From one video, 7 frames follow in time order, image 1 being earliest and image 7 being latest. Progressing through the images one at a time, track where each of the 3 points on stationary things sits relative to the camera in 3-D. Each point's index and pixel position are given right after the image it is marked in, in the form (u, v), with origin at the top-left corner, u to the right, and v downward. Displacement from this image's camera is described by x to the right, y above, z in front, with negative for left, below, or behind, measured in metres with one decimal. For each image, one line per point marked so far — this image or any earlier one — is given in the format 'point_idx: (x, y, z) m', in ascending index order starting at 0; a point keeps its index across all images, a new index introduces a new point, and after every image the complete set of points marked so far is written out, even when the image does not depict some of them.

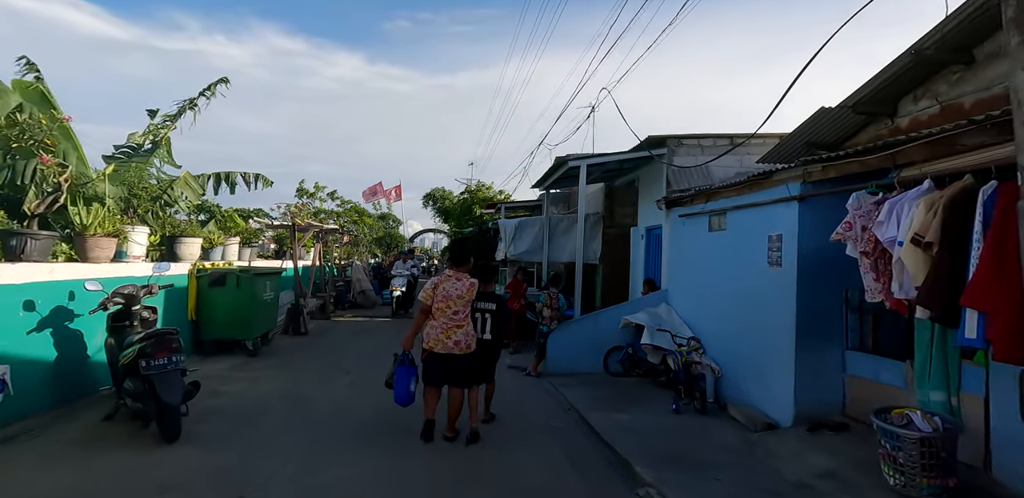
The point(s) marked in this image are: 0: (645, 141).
0: (+1.9, +1.5, +8.0) m
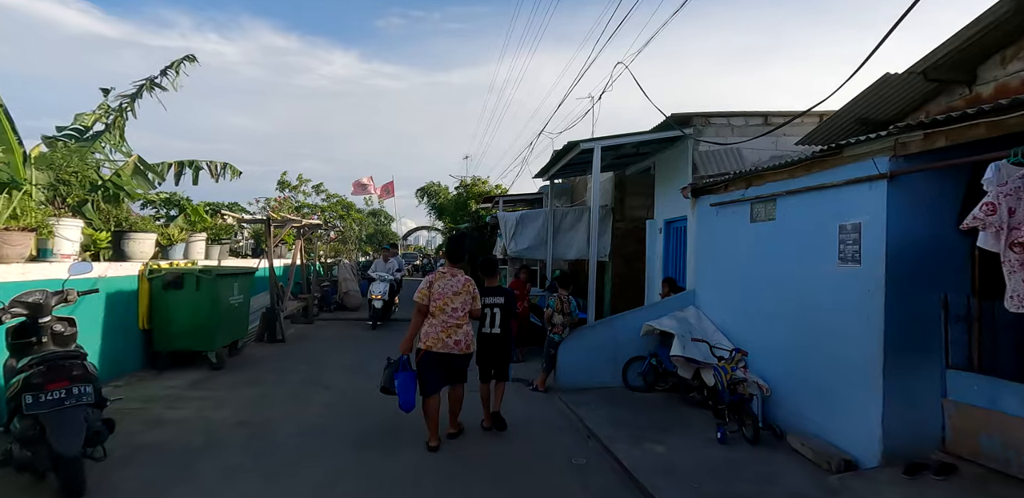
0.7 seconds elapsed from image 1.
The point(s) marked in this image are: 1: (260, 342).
0: (+2.0, +1.6, +6.9) m
1: (-4.0, -1.5, +9.1) m
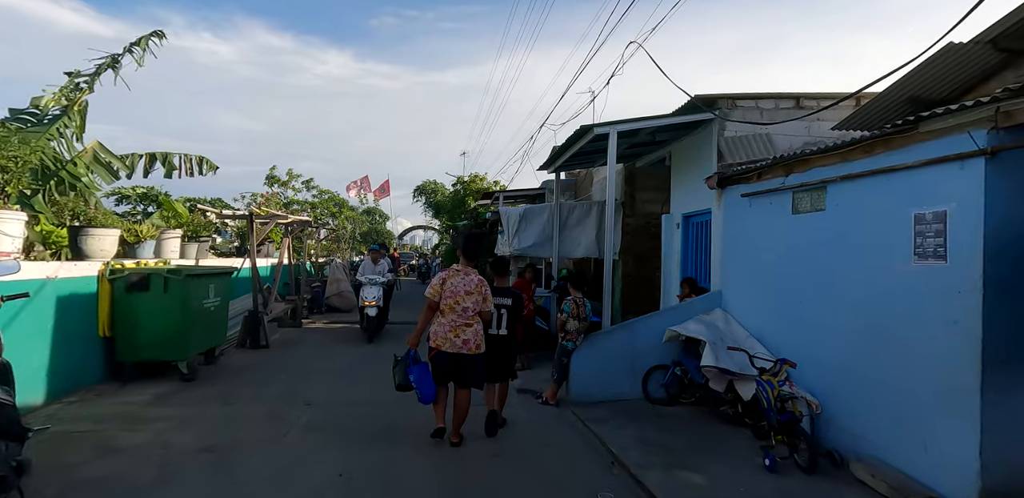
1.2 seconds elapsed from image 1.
0: (+2.0, +1.6, +6.2) m
1: (-4.0, -1.5, +8.3) m
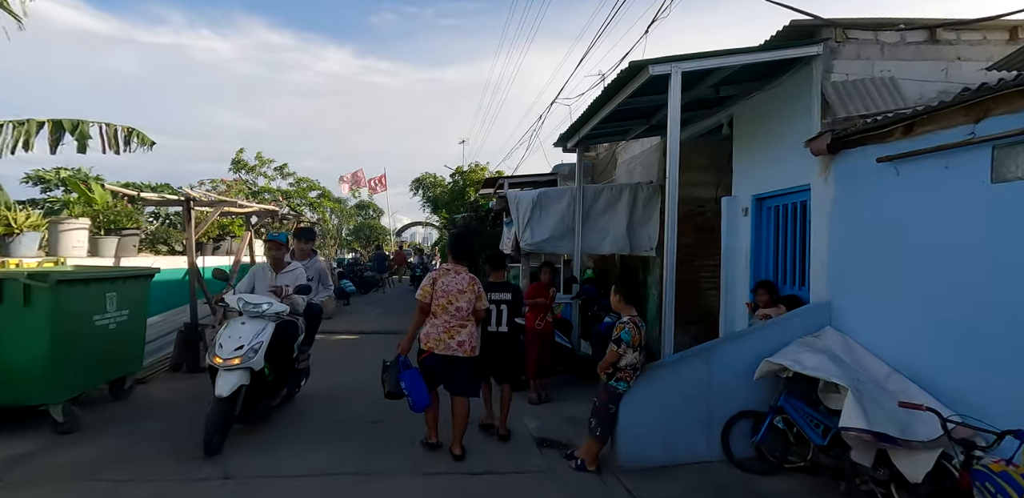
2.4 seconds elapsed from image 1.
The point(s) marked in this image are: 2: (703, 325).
0: (+2.1, +1.7, +4.3) m
1: (-3.8, -1.4, +6.5) m
2: (+2.5, -1.0, +7.5) m
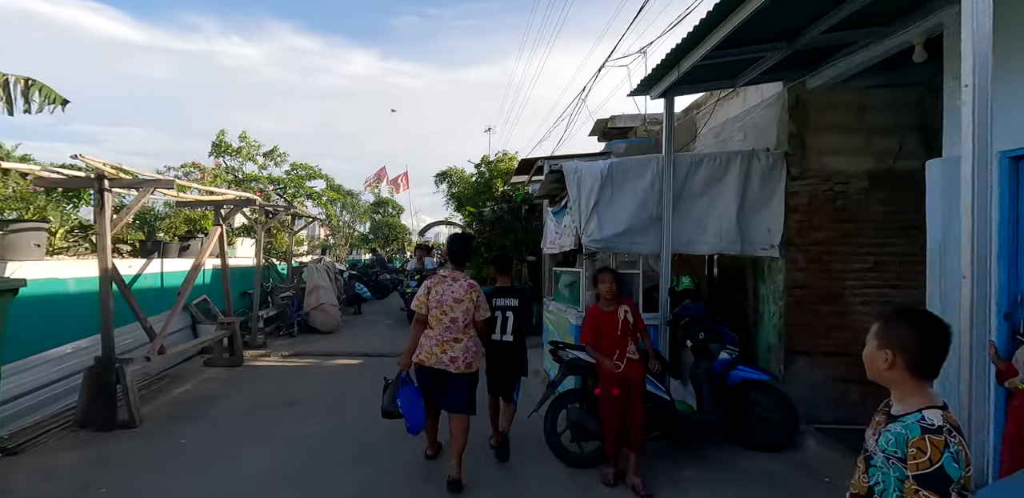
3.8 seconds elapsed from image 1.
0: (+2.5, +1.7, +2.0) m
1: (-3.4, -1.4, +4.4) m
2: (+3.1, -1.0, +5.1) m
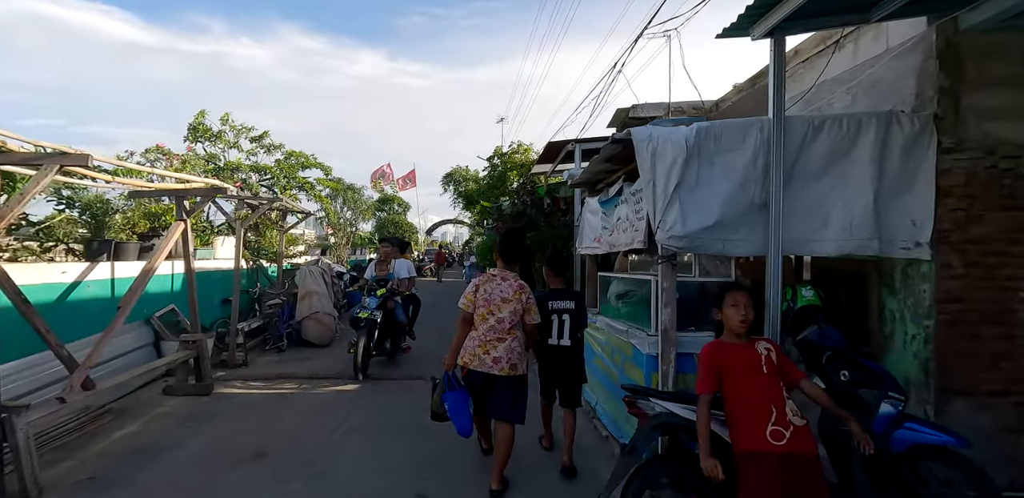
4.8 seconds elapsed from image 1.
0: (+2.8, +1.7, +0.6) m
1: (-3.1, -1.4, +3.0) m
2: (+3.4, -1.0, +3.7) m
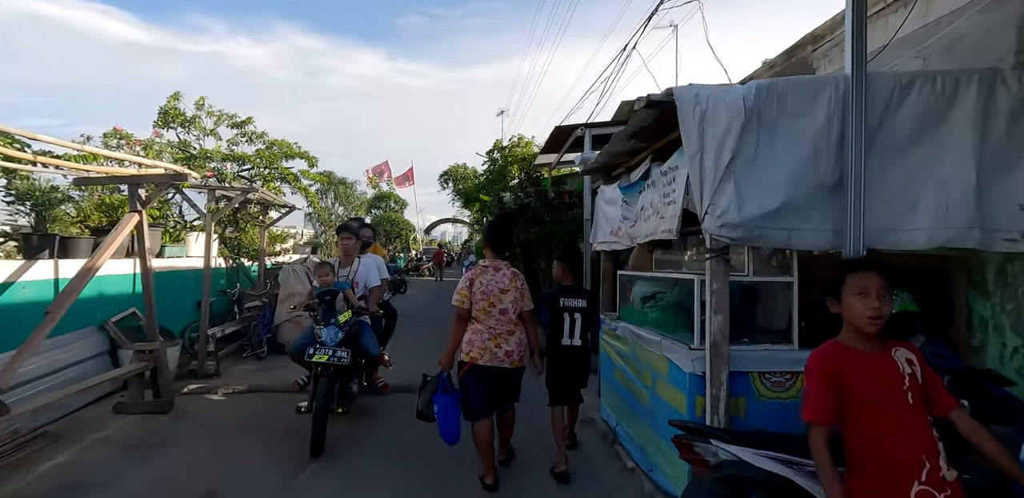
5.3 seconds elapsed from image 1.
0: (+2.8, +1.8, -0.2) m
1: (-3.0, -1.4, +2.3) m
2: (+3.4, -0.9, +3.0) m
